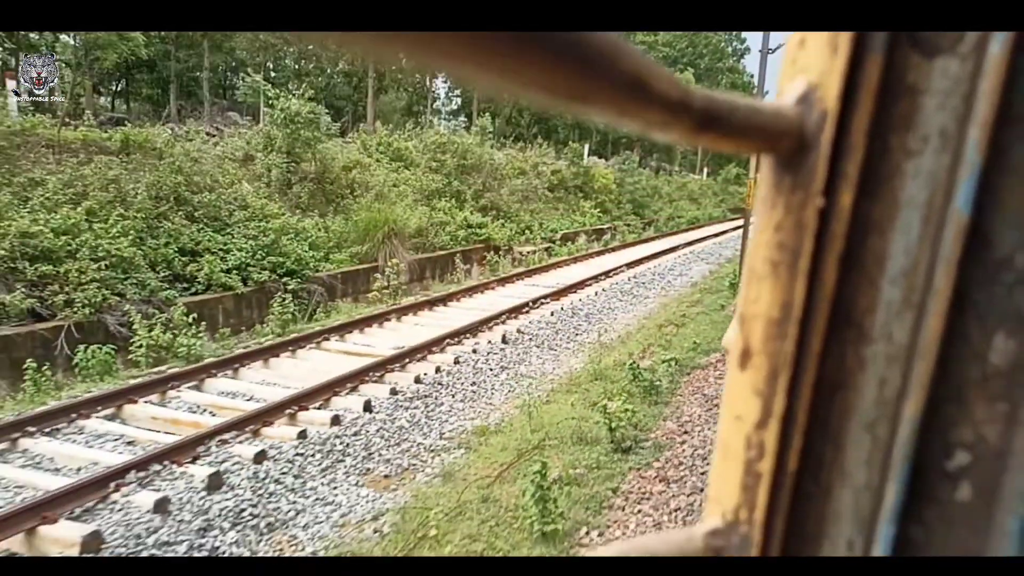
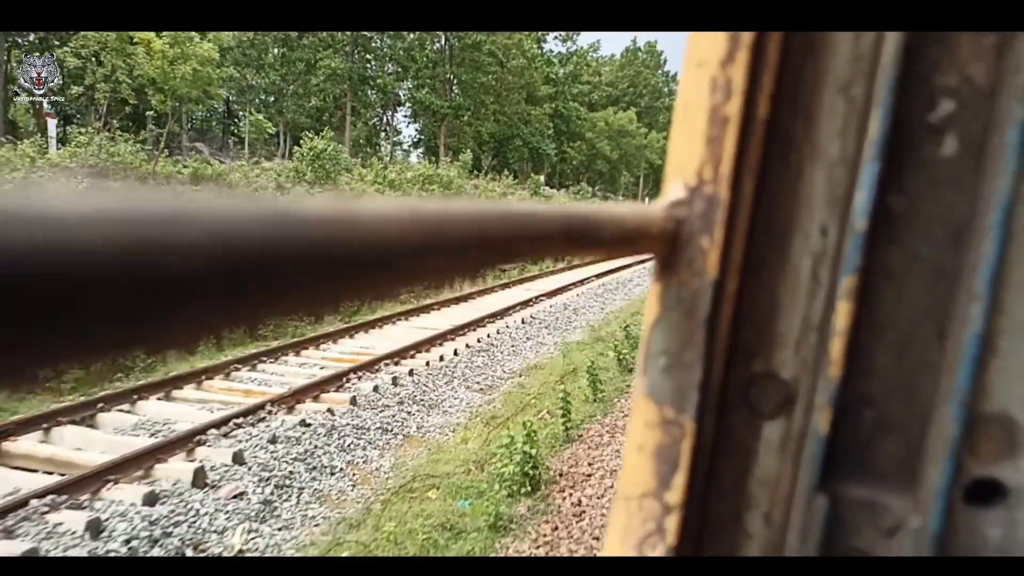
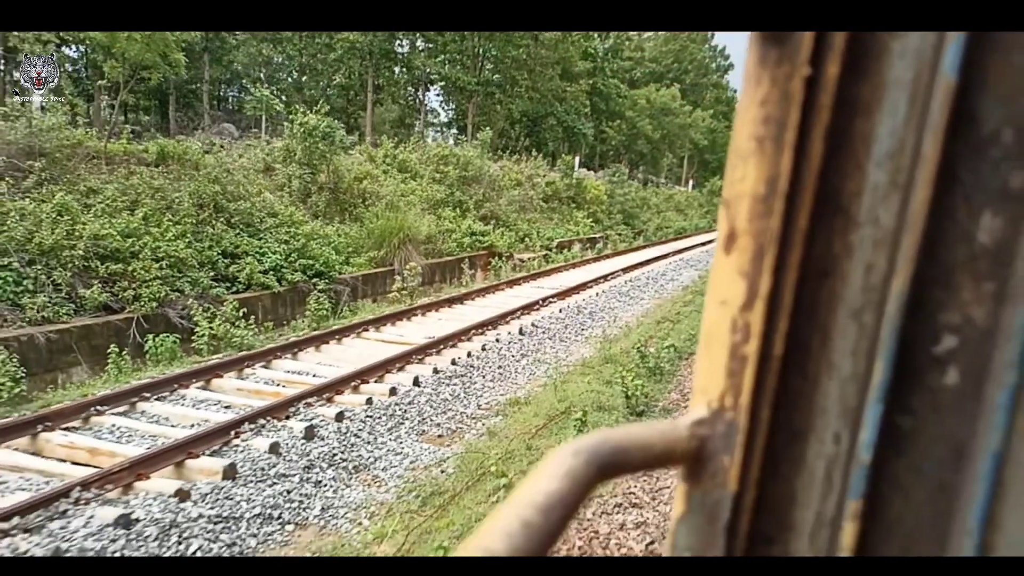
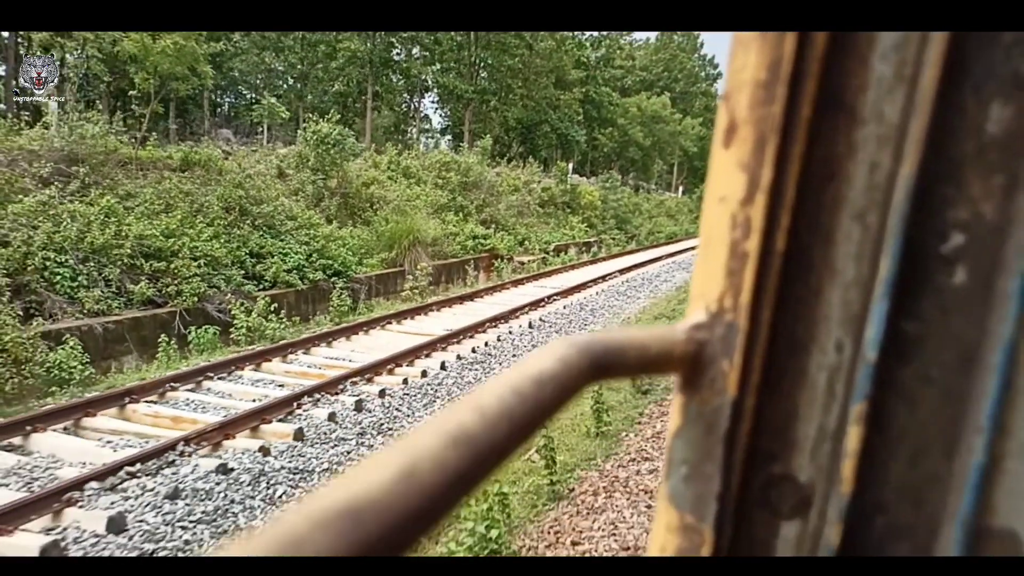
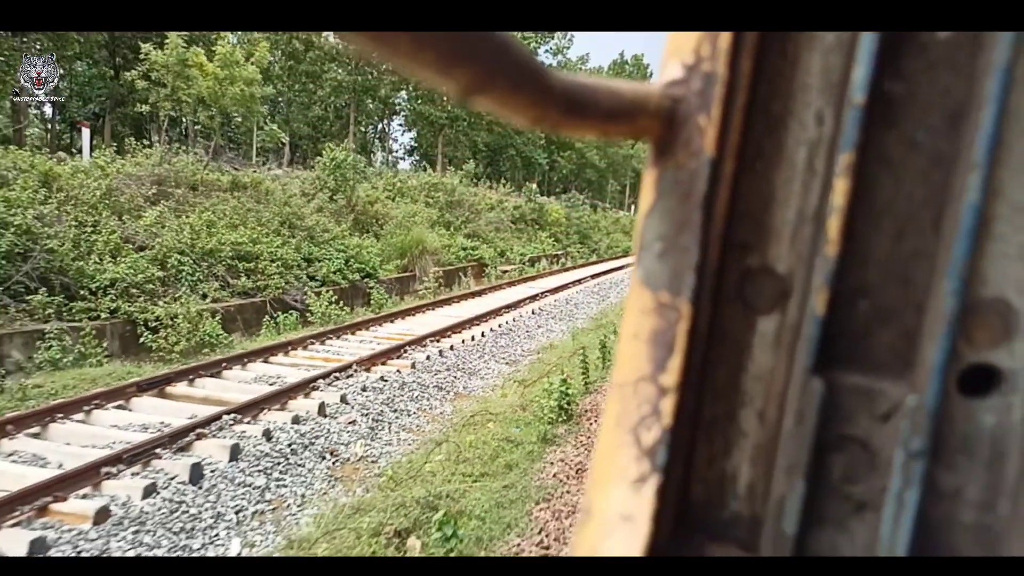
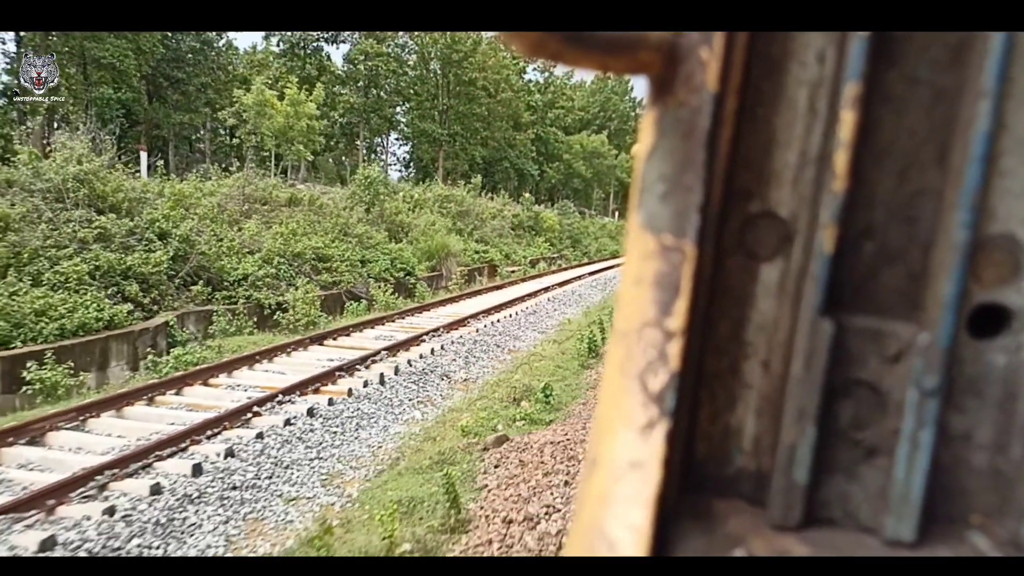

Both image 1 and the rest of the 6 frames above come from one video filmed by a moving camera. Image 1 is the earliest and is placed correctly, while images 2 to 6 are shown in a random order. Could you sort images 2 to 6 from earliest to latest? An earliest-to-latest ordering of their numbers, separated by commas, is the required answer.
3, 4, 2, 5, 6
